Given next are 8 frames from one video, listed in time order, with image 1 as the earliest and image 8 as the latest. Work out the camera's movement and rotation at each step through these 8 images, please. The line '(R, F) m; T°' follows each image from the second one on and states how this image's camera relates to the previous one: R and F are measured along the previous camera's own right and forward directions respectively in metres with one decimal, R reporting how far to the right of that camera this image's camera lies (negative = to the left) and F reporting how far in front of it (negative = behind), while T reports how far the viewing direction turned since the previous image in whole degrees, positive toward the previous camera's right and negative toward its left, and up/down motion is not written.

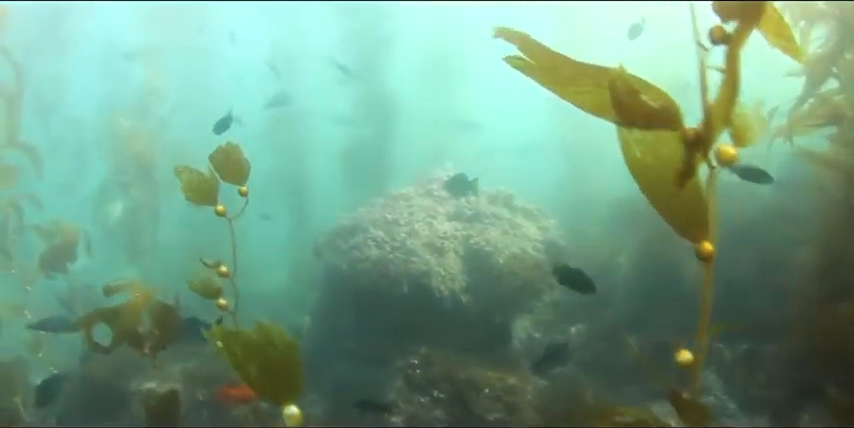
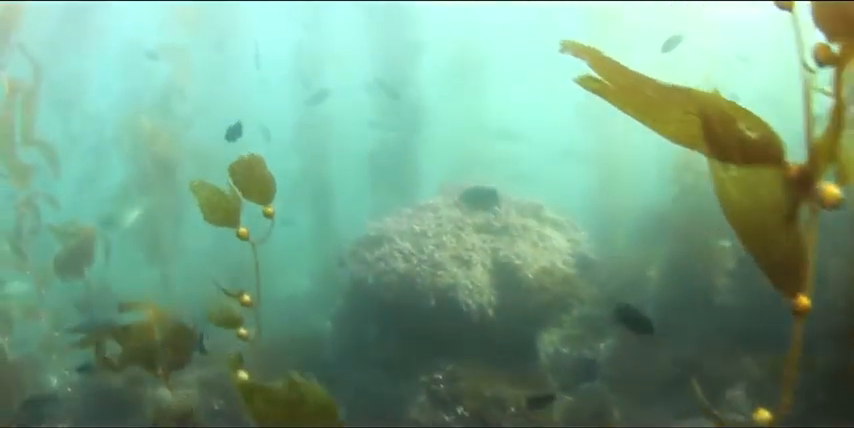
(-0.1, +0.2) m; -2°
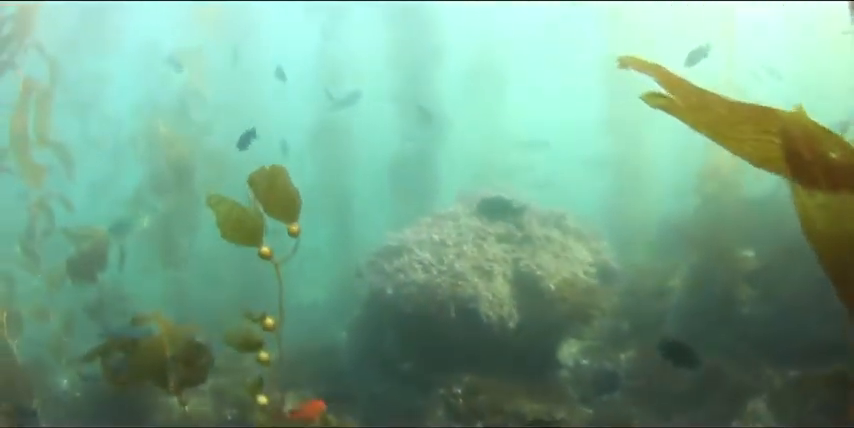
(0.0, +0.1) m; -2°
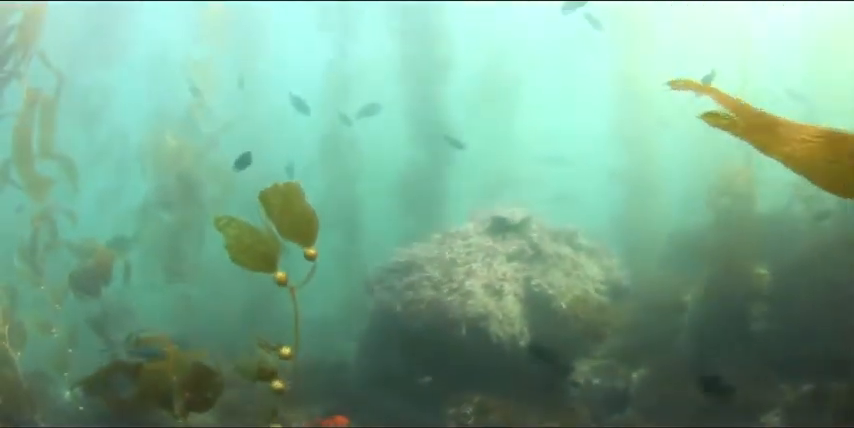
(0.0, 0.0) m; -1°
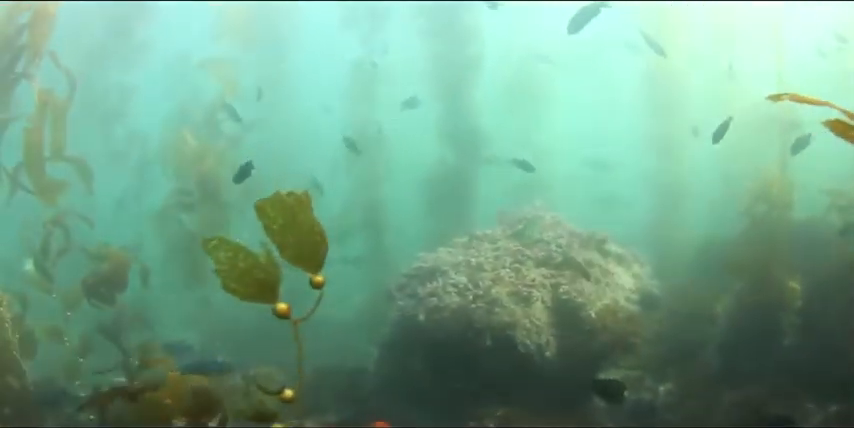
(0.0, +0.2) m; -2°
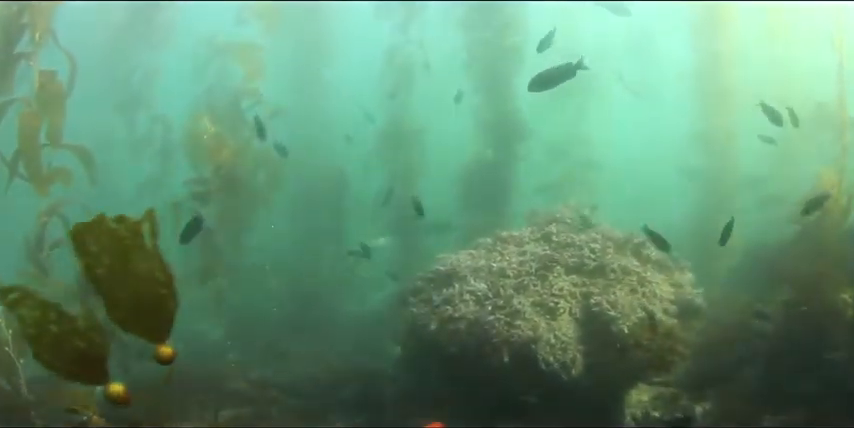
(+0.2, +0.4) m; -4°
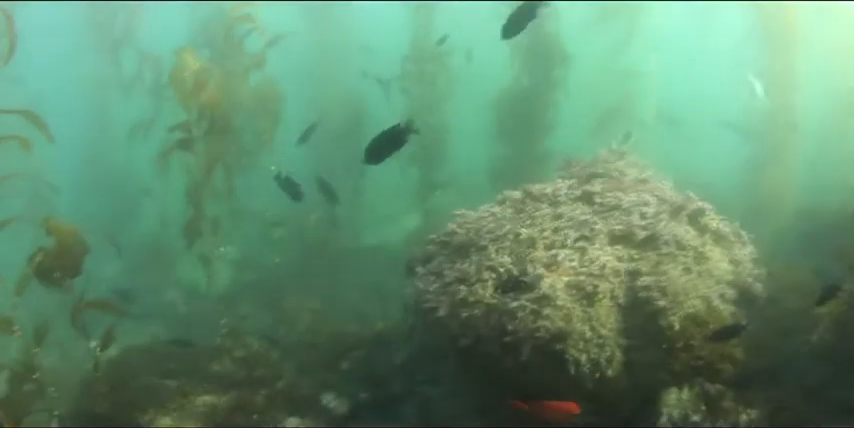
(+0.1, +1.1) m; -3°
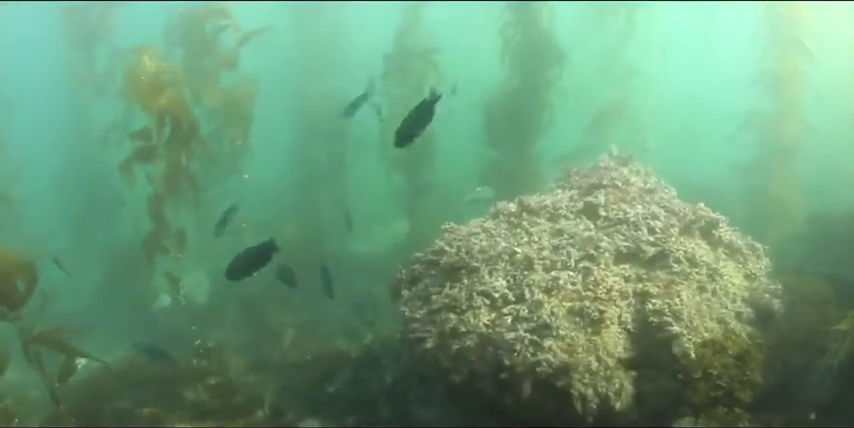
(+0.1, +0.5) m; 0°
